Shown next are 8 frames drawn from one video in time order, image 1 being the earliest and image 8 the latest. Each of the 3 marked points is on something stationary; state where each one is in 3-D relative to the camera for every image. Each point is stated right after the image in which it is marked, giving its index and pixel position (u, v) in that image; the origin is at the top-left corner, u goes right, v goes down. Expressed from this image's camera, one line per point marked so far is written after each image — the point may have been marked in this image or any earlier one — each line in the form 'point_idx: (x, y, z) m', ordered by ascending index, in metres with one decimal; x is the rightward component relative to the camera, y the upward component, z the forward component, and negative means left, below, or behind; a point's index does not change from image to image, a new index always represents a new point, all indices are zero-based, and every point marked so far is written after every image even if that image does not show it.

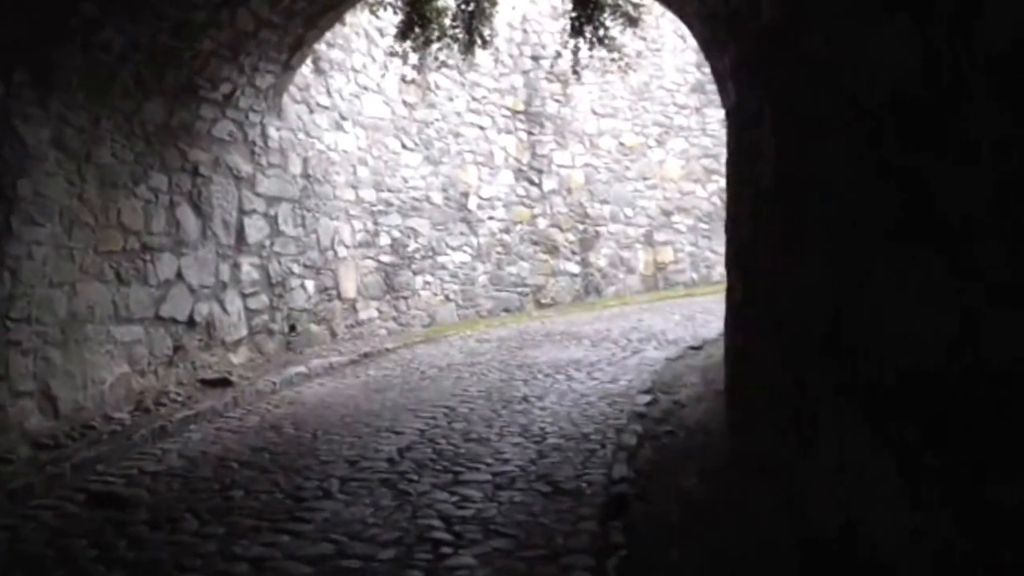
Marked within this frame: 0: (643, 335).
0: (+1.0, -0.4, +8.1) m
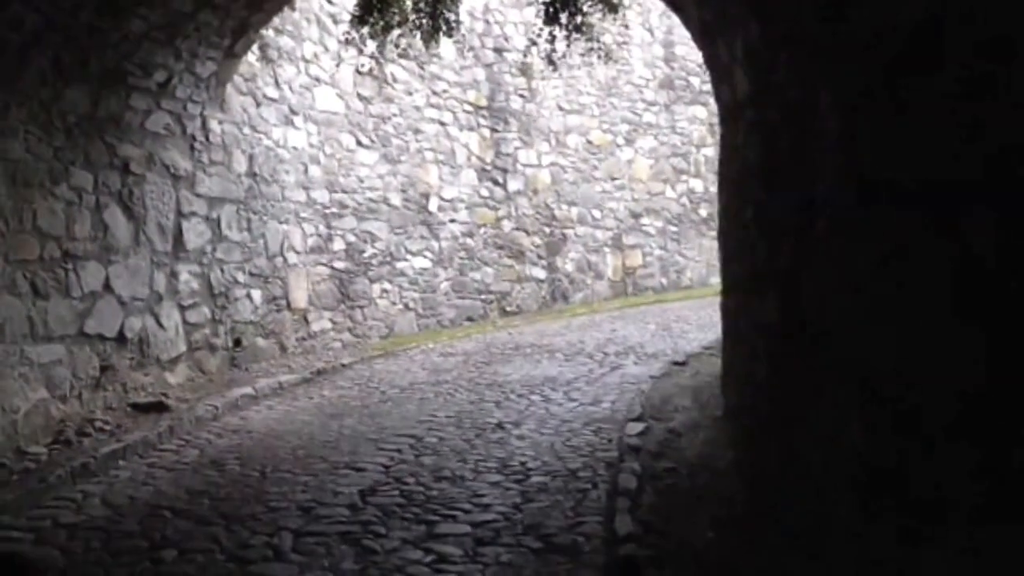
0: (+0.7, -0.4, +7.5) m
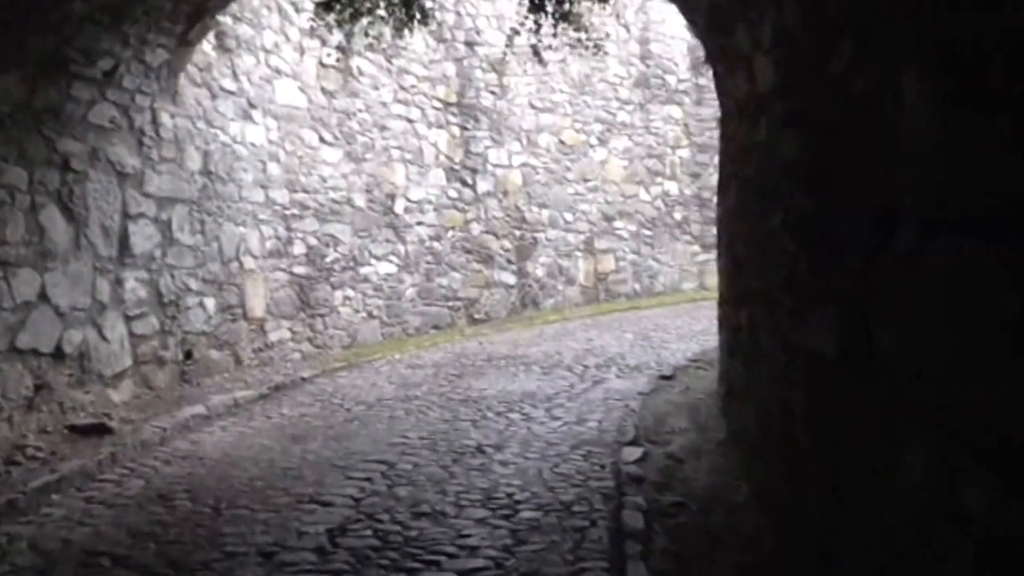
0: (+0.6, -0.5, +7.1) m
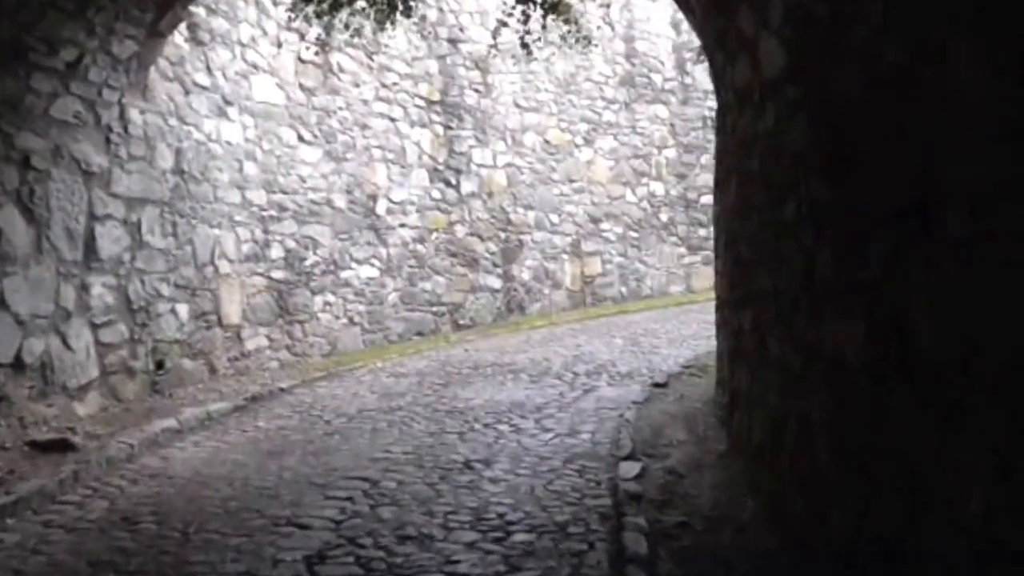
0: (+0.5, -0.5, +6.8) m
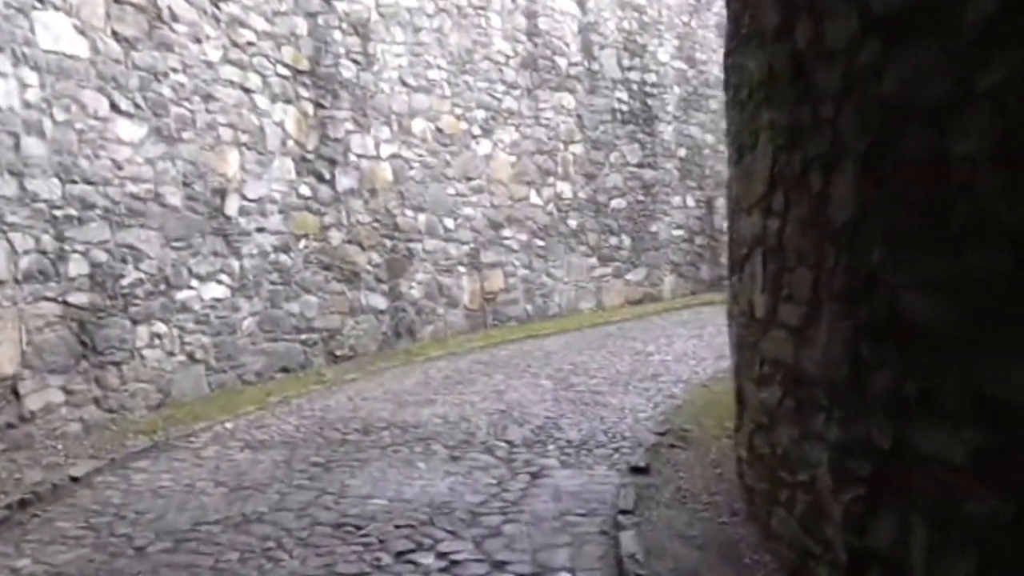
0: (+0.1, -0.7, +4.9) m
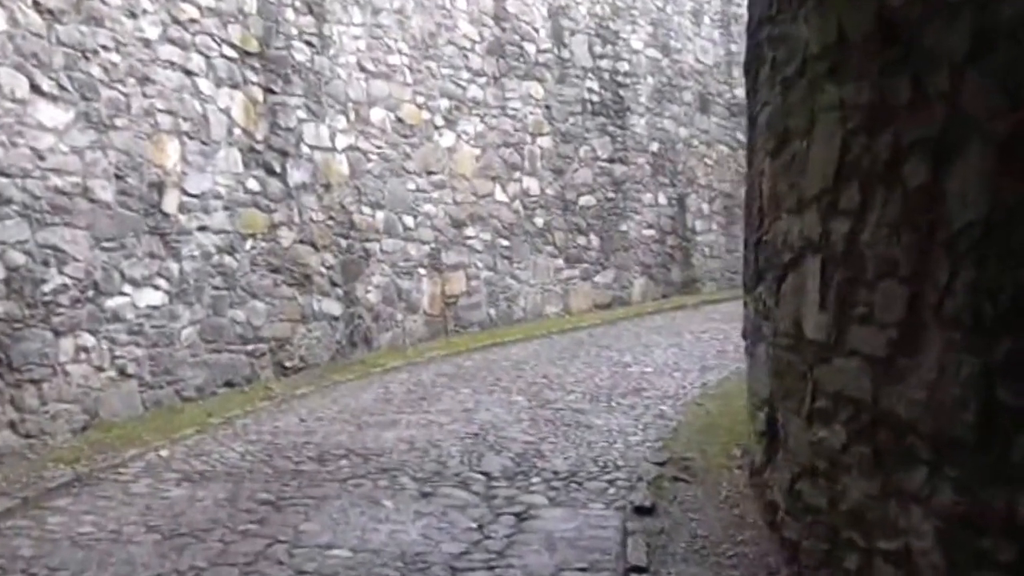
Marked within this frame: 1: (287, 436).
0: (0.0, -0.7, +4.3) m
1: (-1.0, -0.7, +4.8) m
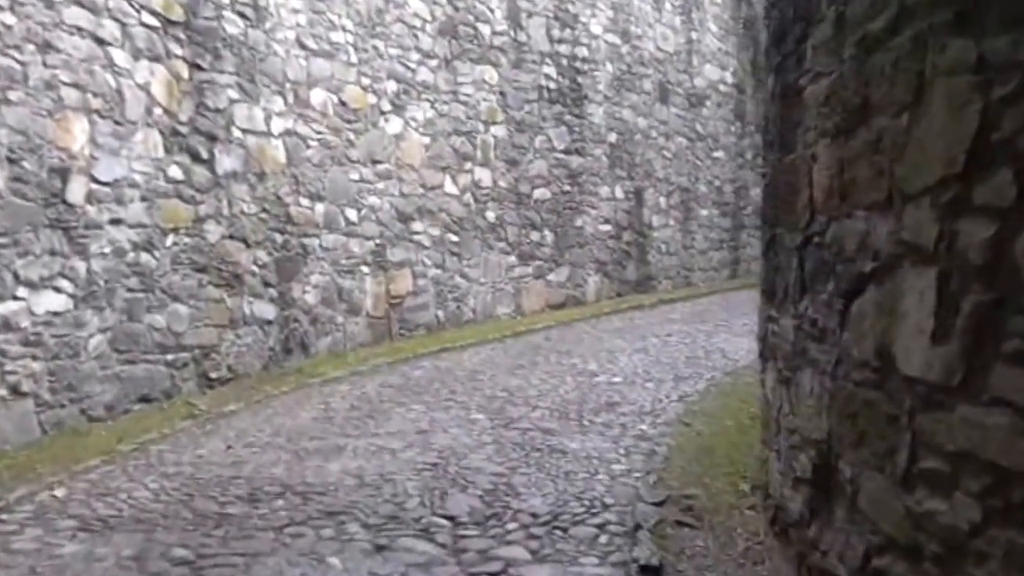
0: (-0.1, -0.8, +3.6) m
1: (-1.2, -0.7, +4.1) m
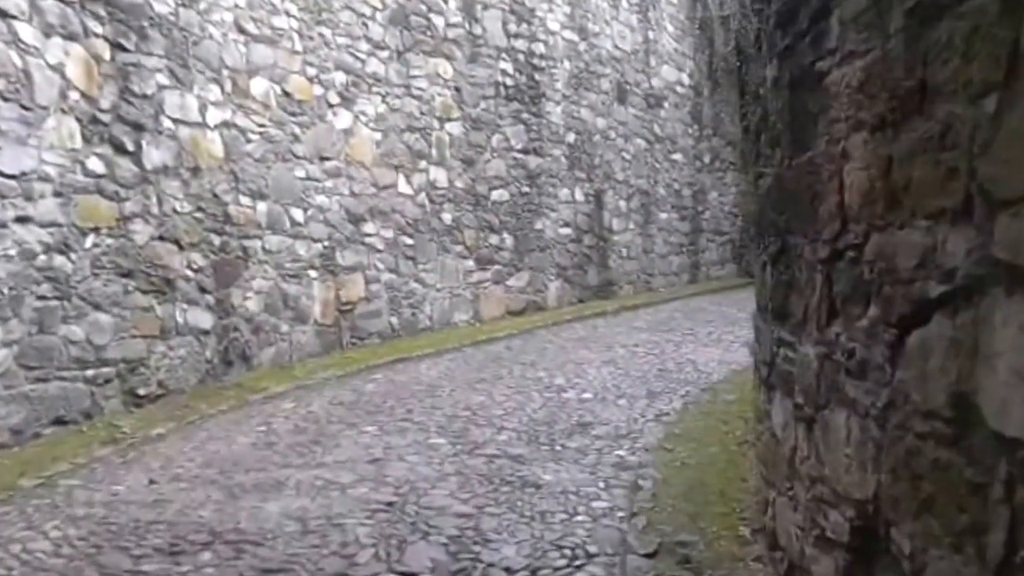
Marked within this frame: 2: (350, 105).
0: (-0.2, -0.8, +3.1) m
1: (-1.3, -0.7, +3.5) m
2: (-1.1, +1.2, +7.1) m
